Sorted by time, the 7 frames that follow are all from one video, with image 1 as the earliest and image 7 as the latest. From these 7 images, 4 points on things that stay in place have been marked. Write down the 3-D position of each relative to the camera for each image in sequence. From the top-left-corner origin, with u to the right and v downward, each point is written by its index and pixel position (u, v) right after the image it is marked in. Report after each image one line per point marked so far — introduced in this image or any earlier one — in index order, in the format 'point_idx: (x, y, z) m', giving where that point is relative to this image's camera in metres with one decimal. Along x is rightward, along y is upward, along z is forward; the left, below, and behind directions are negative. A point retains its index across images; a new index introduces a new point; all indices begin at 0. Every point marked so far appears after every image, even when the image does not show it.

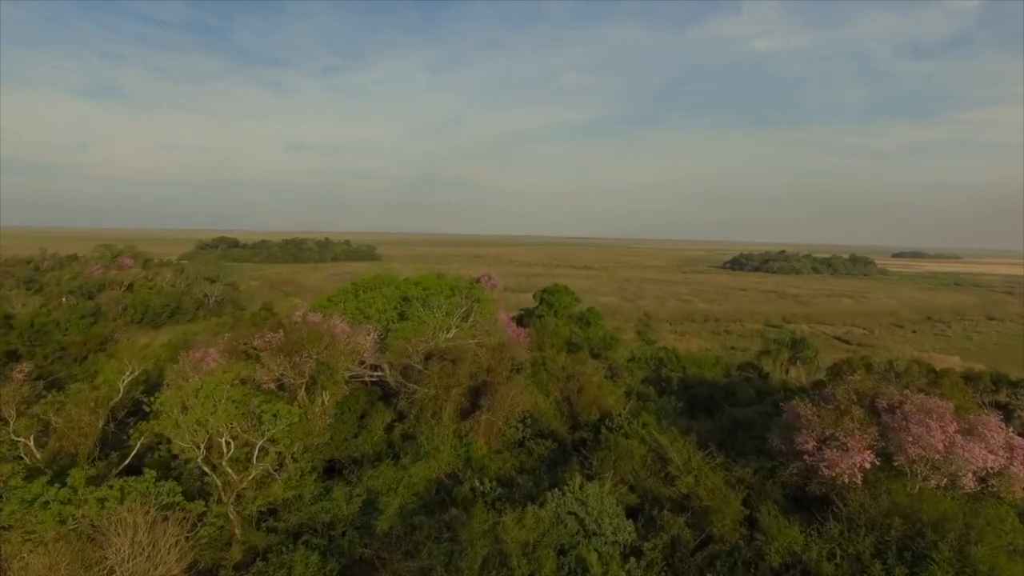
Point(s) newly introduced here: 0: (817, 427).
0: (+5.6, -2.5, +11.9) m
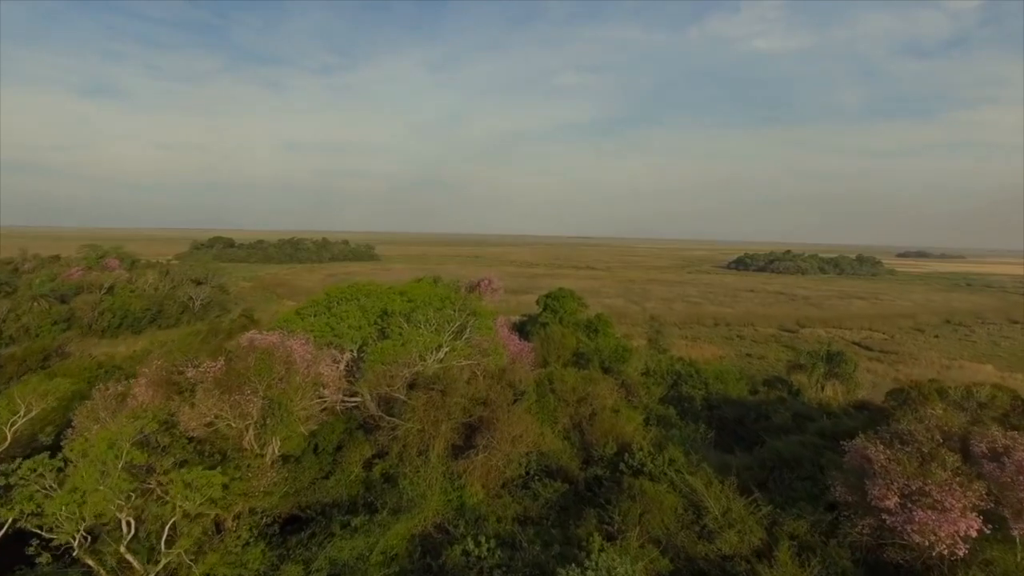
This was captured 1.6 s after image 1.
0: (+5.7, -2.8, +9.4) m
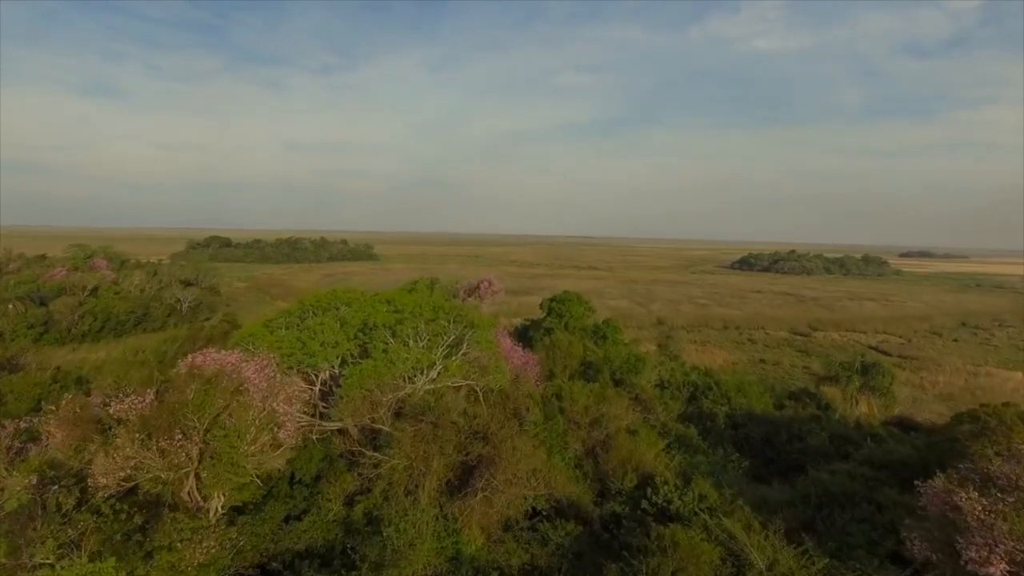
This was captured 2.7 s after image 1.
0: (+5.7, -2.9, +7.5) m
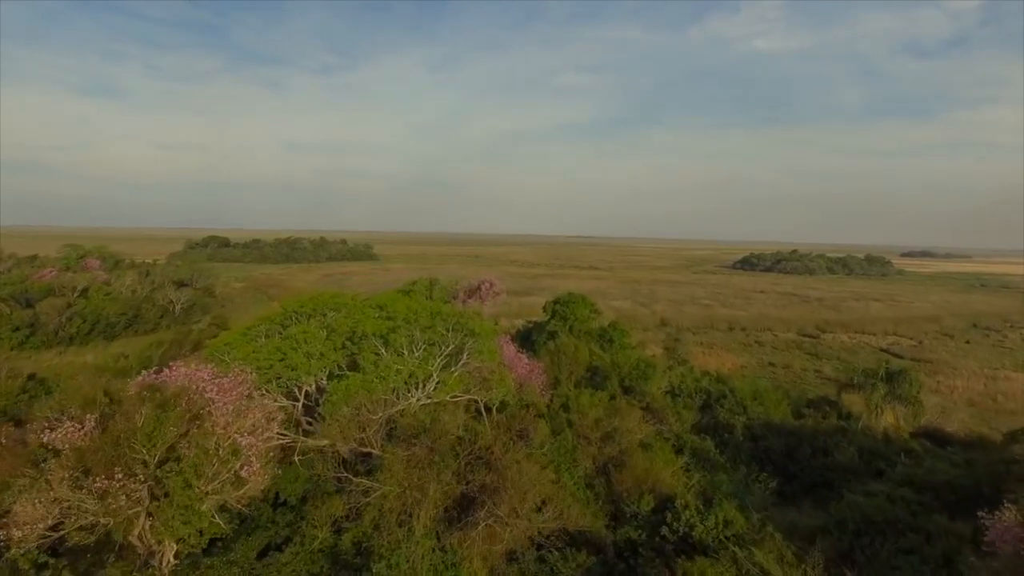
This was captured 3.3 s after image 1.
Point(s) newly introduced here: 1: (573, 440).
0: (+5.8, -3.0, +6.4) m
1: (+1.2, -3.0, +12.5) m
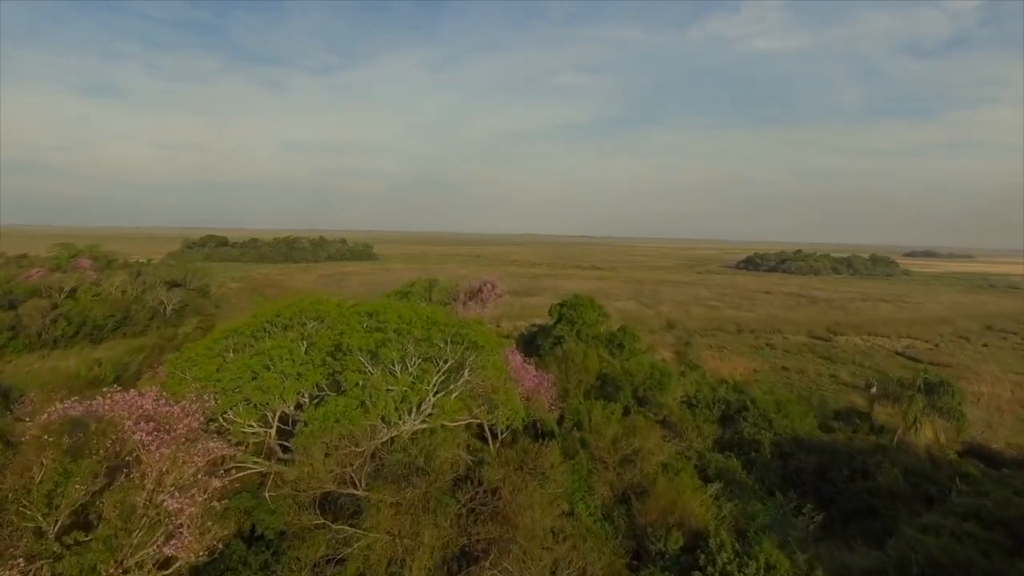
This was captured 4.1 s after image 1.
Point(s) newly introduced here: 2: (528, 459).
0: (+5.9, -3.0, +5.0) m
1: (+1.3, -3.1, +11.1) m
2: (+0.3, -2.6, +10.3) m
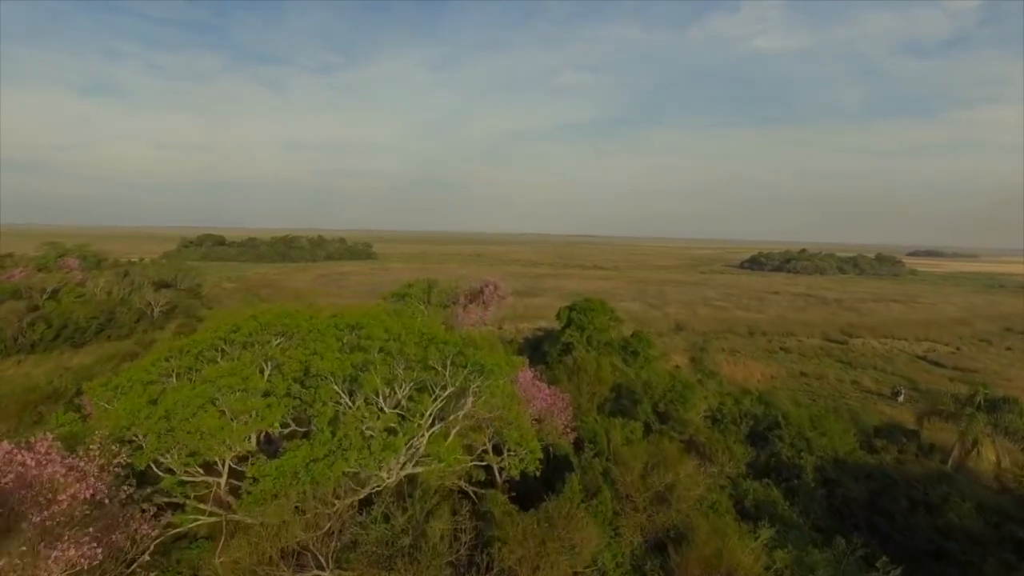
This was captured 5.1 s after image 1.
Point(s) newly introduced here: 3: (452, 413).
0: (+6.1, -3.1, +3.1) m
1: (+1.5, -3.2, +9.3) m
2: (+0.5, -2.7, +8.4) m
3: (-0.7, -1.6, +8.8) m
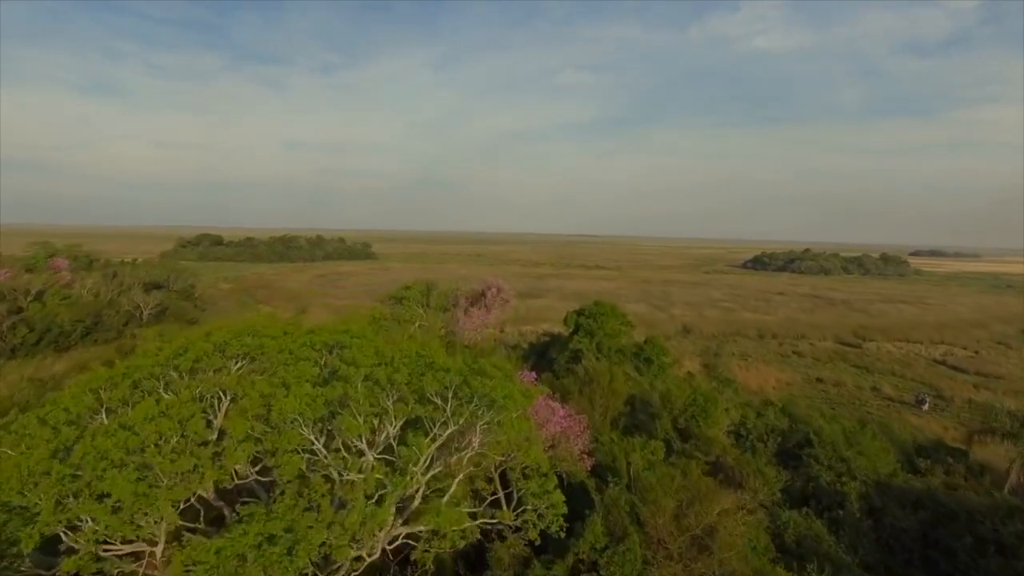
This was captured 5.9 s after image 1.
0: (+6.2, -3.2, +1.7) m
1: (+1.6, -3.3, +7.9) m
2: (+0.6, -2.8, +7.0) m
3: (-0.6, -1.7, +7.4) m
